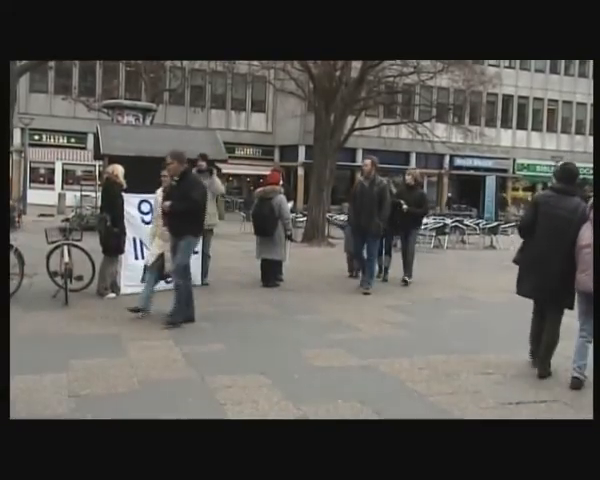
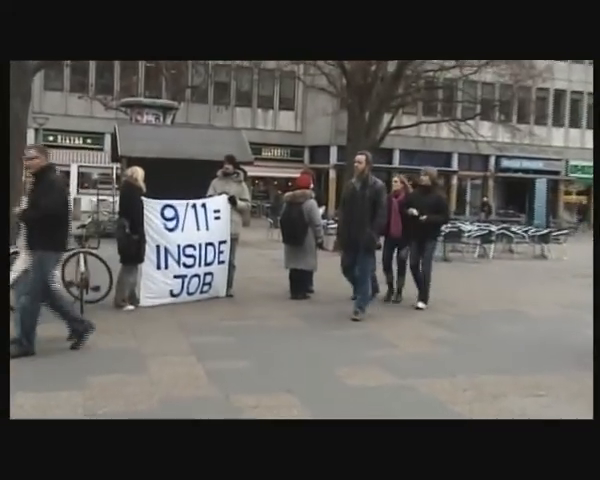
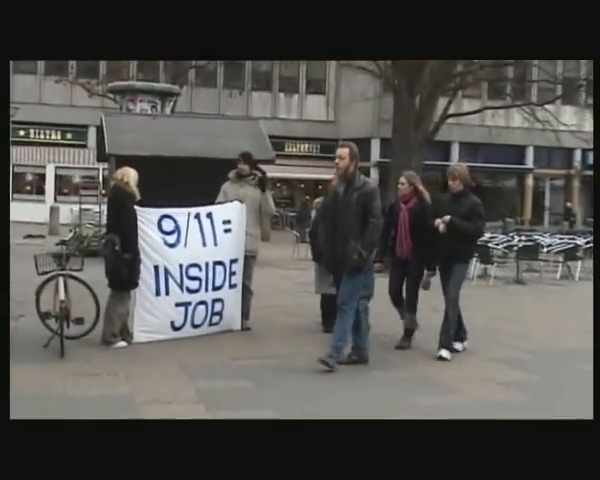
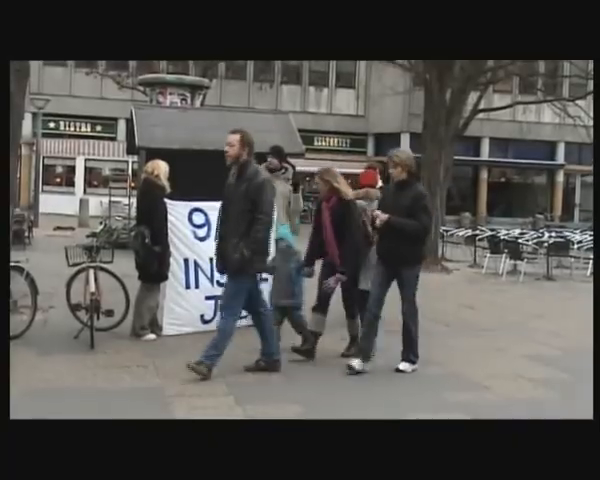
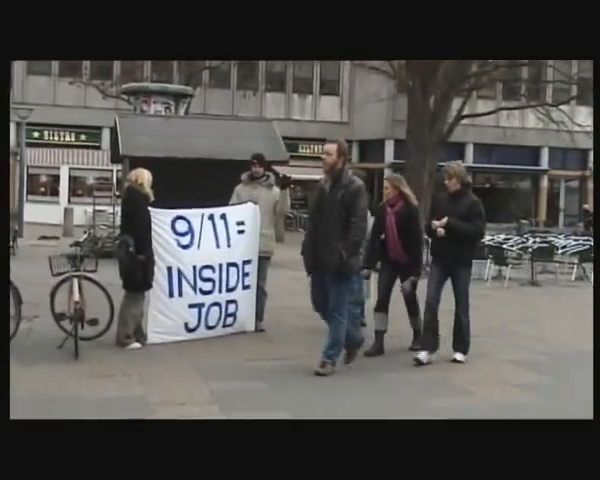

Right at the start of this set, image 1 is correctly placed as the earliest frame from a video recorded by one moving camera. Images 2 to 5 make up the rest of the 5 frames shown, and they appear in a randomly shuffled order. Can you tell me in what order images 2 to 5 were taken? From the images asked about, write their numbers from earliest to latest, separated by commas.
2, 3, 5, 4
